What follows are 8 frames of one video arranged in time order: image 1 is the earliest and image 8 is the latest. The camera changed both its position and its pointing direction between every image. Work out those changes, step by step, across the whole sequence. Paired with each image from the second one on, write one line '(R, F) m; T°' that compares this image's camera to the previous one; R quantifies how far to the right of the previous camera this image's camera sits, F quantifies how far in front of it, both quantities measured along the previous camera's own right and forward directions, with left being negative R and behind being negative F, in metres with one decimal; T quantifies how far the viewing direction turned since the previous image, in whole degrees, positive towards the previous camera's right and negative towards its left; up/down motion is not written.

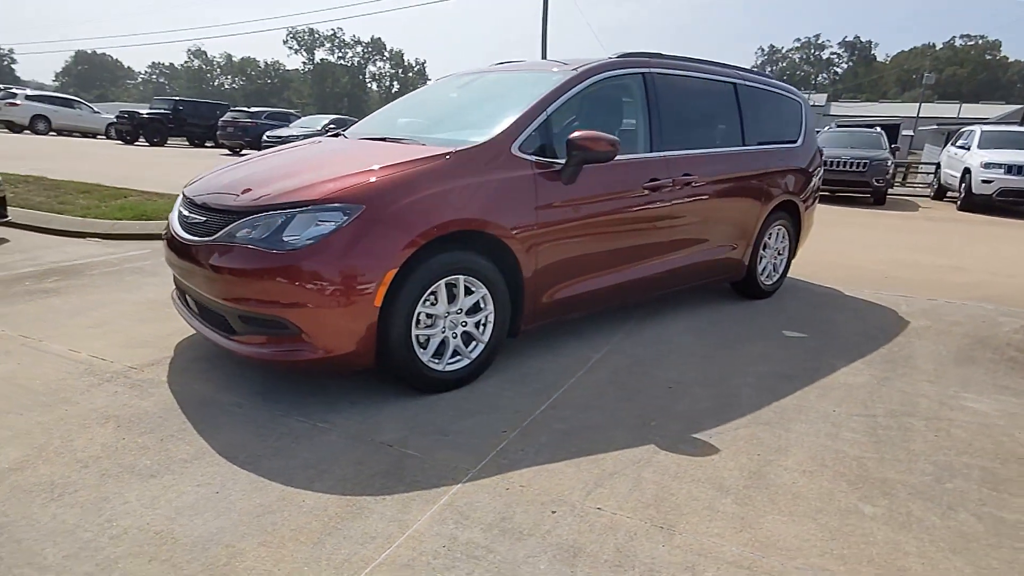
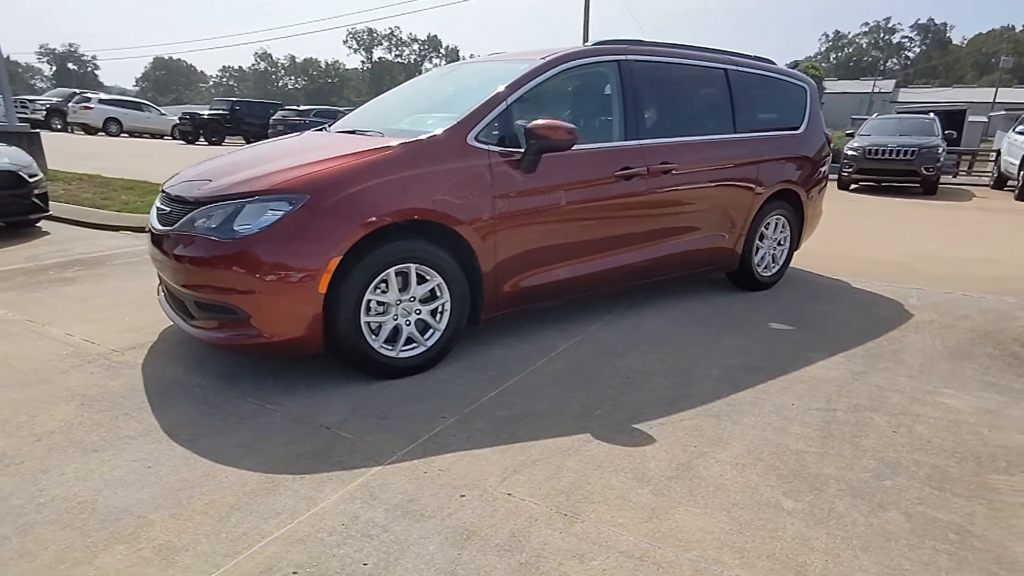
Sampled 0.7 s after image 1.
(+0.6, 0.0) m; -5°
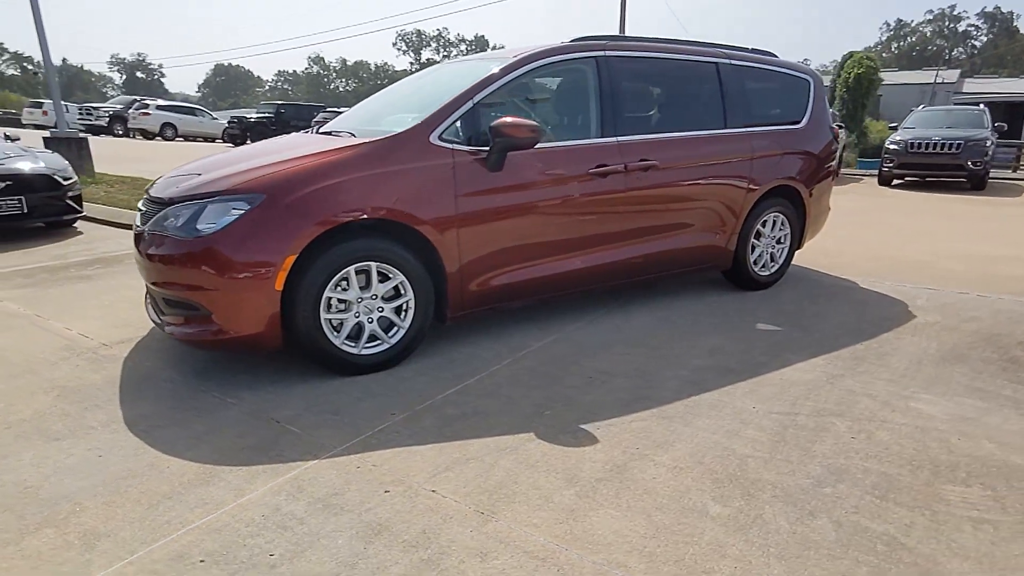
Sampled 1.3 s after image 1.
(+0.5, 0.0) m; -4°
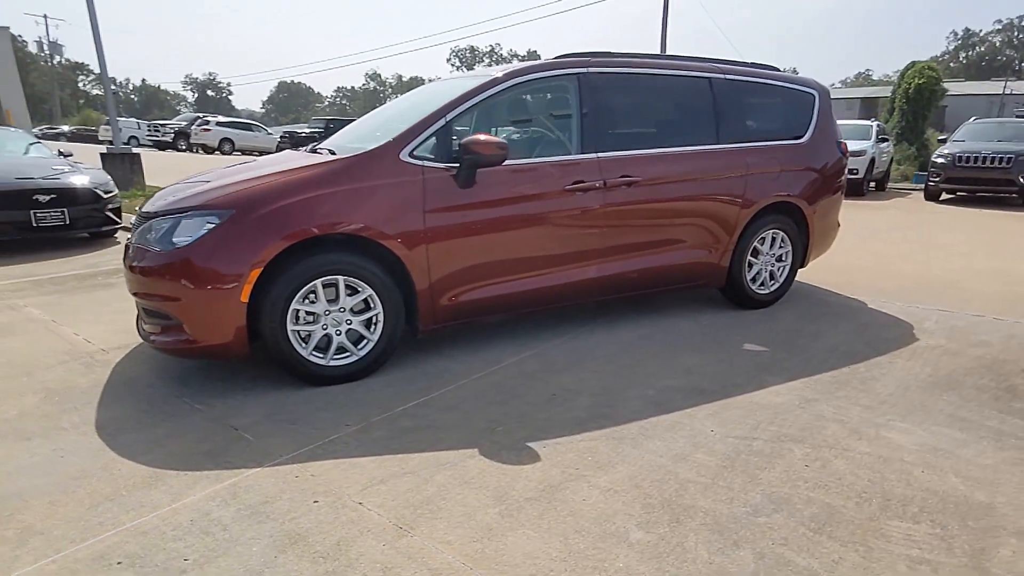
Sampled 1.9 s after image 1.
(+0.5, 0.0) m; -5°
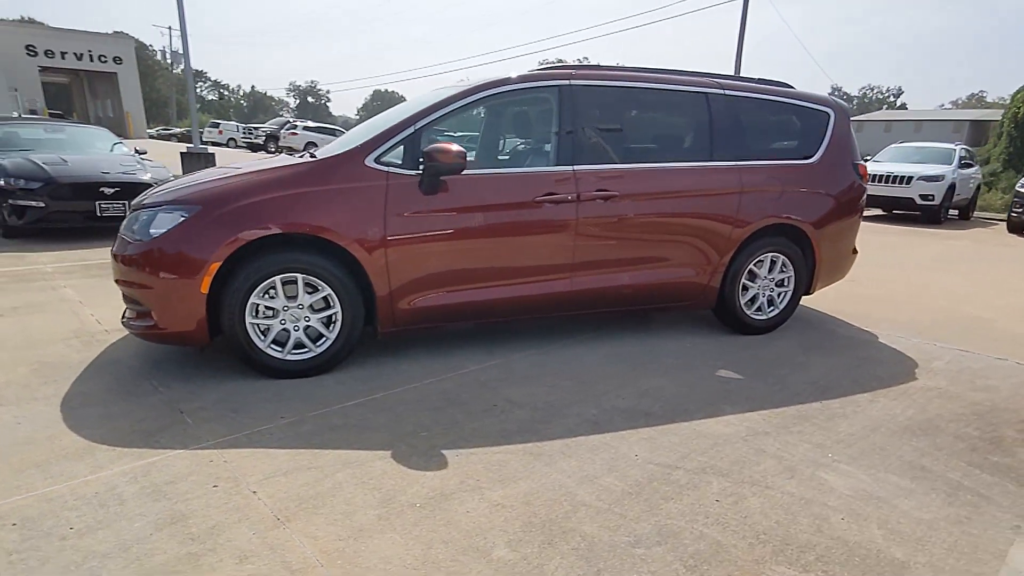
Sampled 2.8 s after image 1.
(+0.7, +0.1) m; -7°
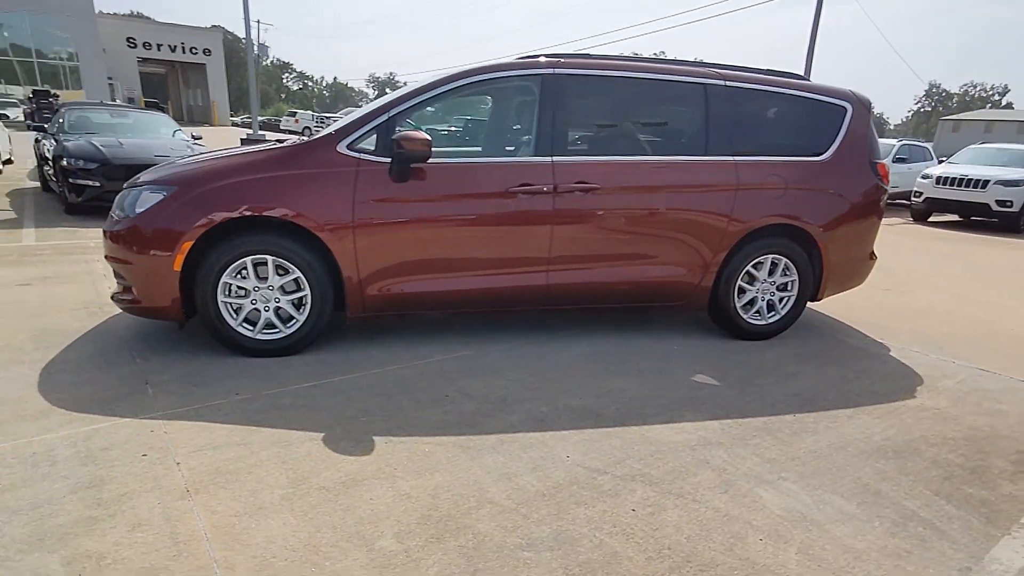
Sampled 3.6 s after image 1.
(+0.6, +0.1) m; -6°
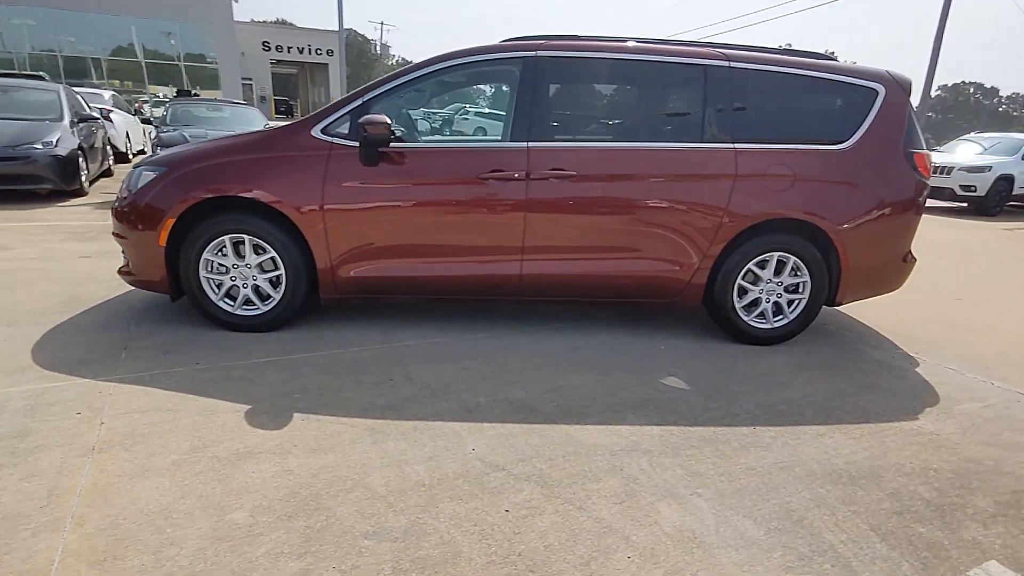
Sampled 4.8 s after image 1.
(+0.9, +0.2) m; -10°
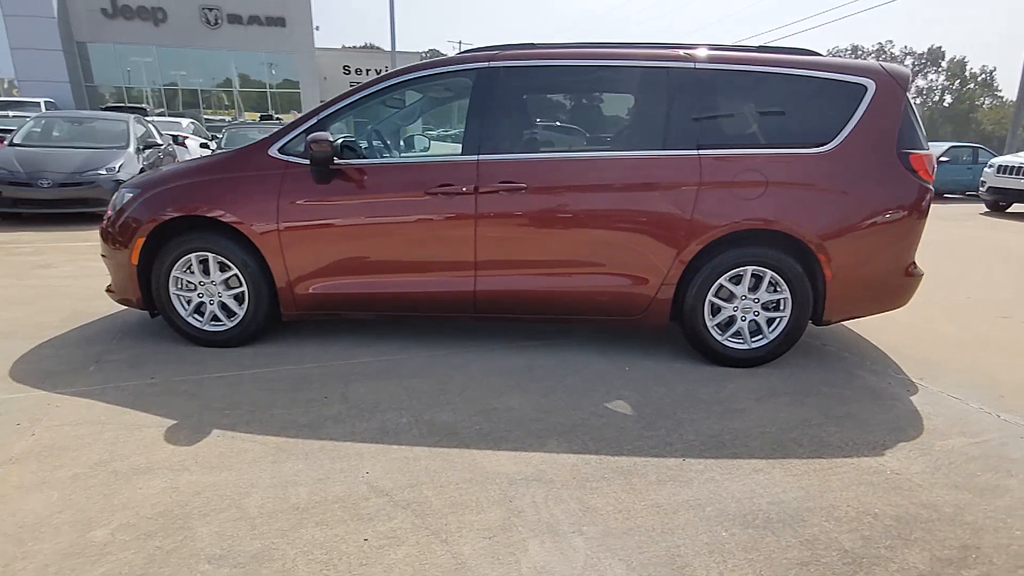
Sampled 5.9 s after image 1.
(+0.8, +0.2) m; -8°
